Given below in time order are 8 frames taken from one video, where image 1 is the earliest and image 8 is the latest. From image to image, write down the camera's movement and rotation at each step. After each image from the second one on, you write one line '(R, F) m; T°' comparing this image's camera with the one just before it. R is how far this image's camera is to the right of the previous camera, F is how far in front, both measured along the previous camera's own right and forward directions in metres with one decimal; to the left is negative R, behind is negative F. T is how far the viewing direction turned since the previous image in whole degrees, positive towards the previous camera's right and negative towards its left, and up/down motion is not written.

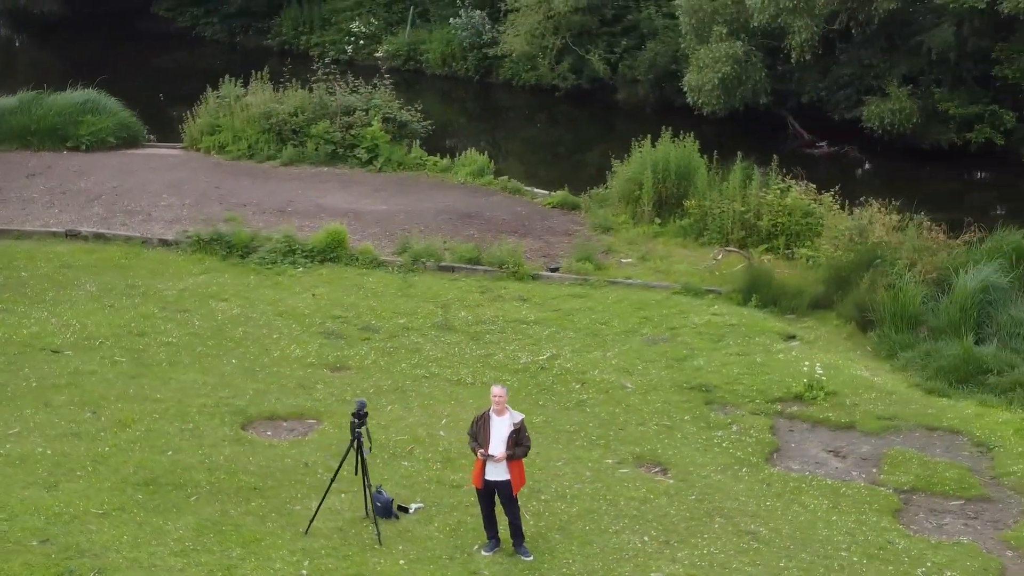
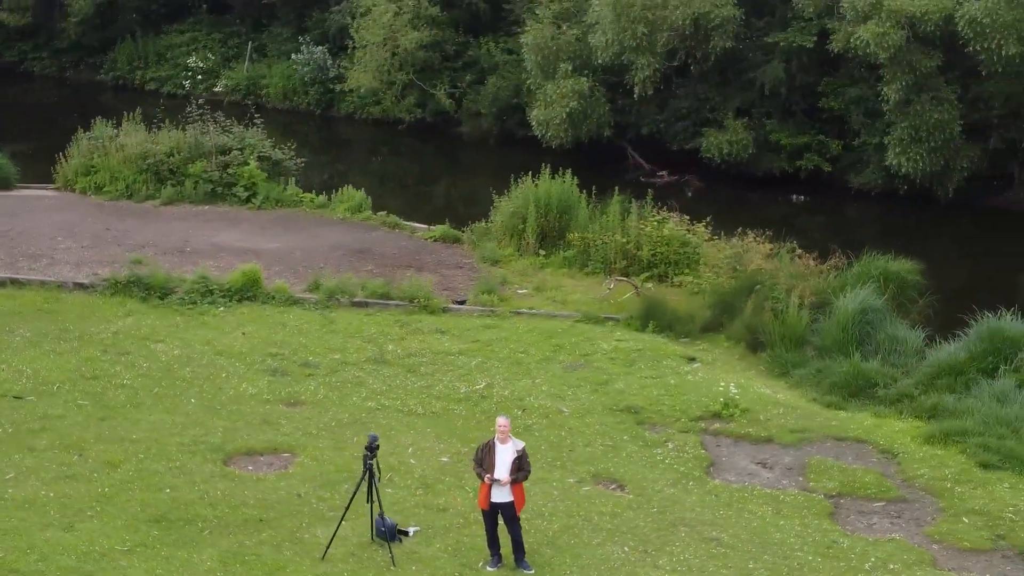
(-1.4, -0.8) m; +8°
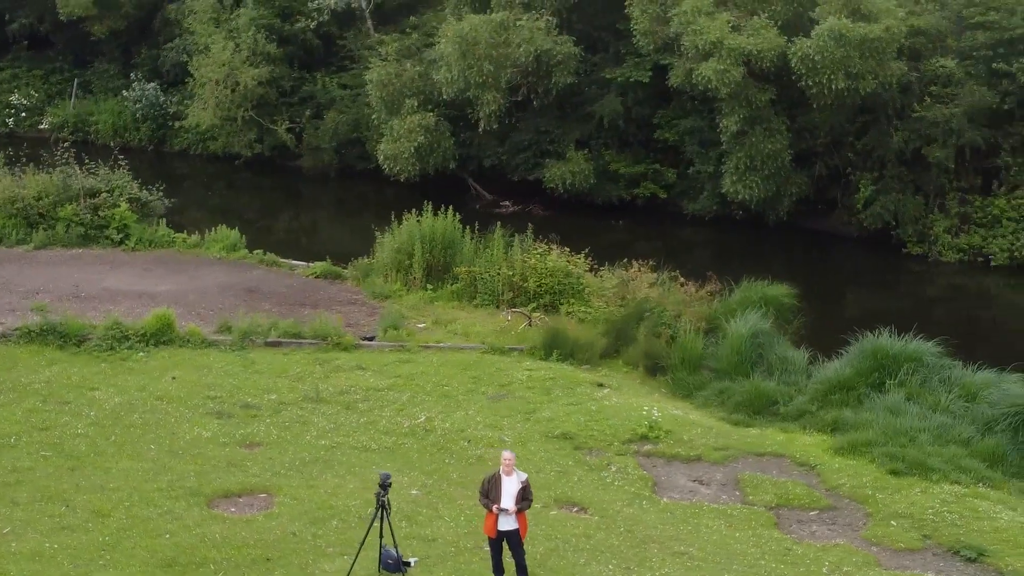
(-1.6, -0.6) m; +9°
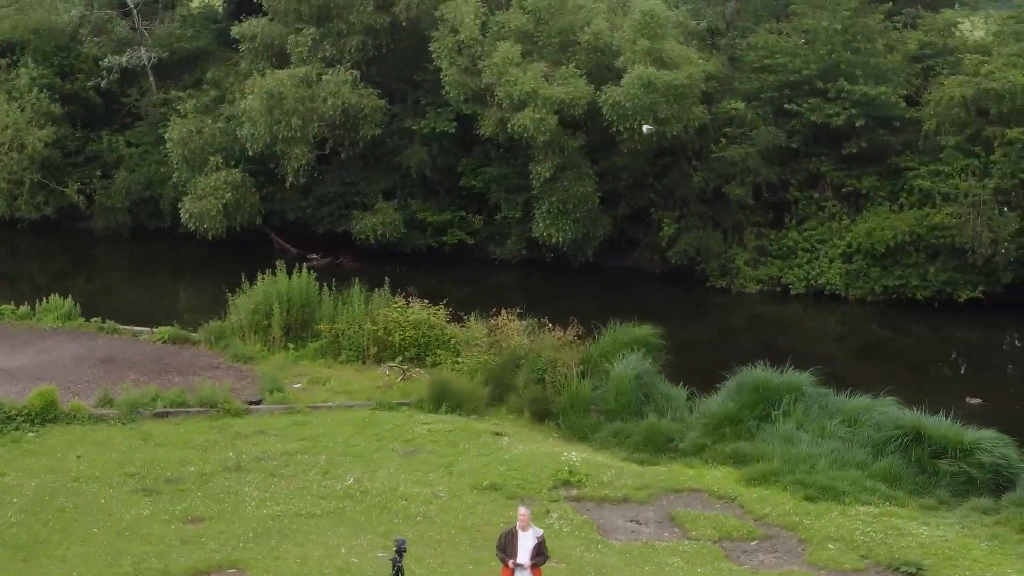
(-2.1, -0.1) m; +11°
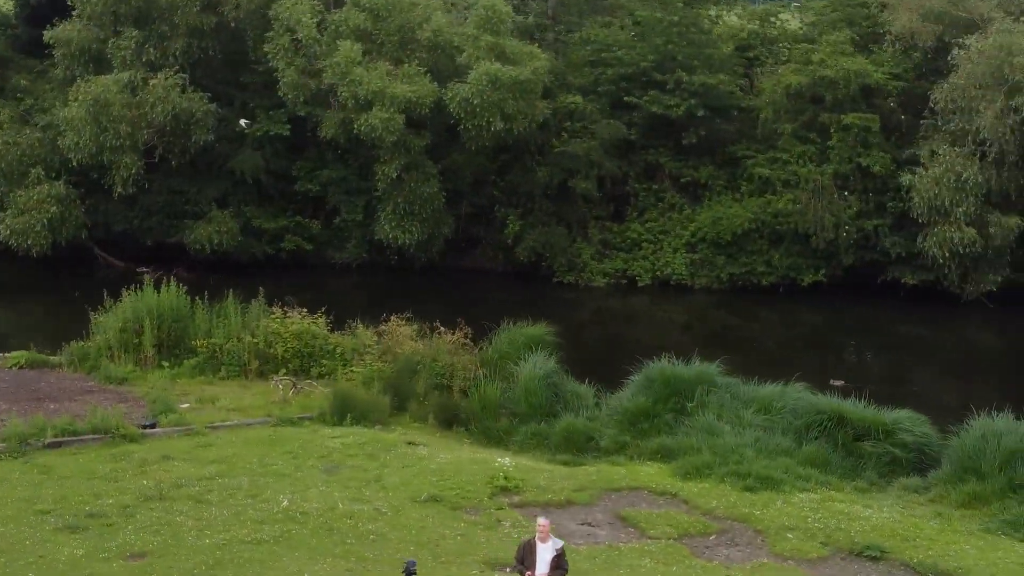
(-1.6, +0.6) m; +9°
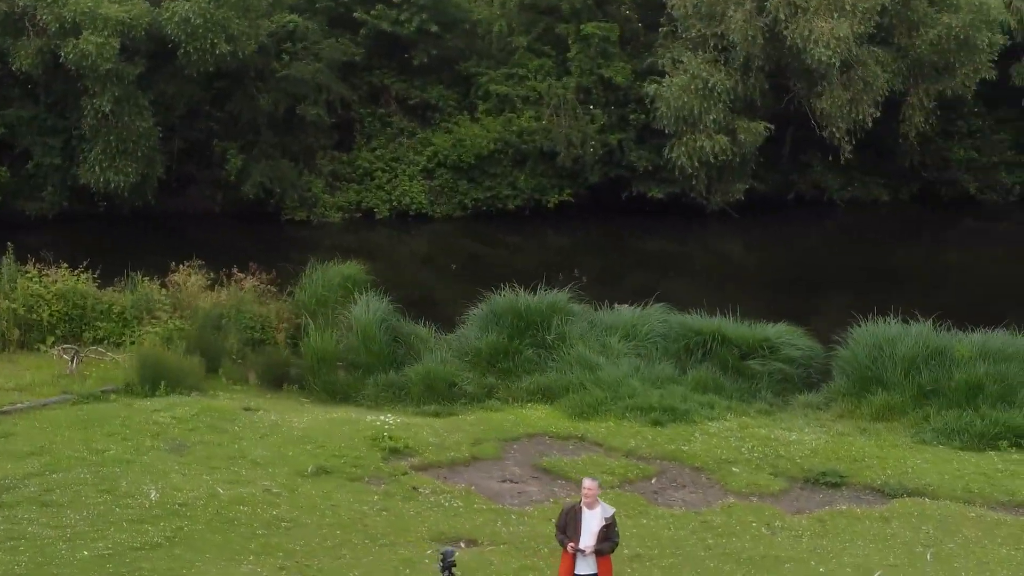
(-2.3, +2.1) m; +15°
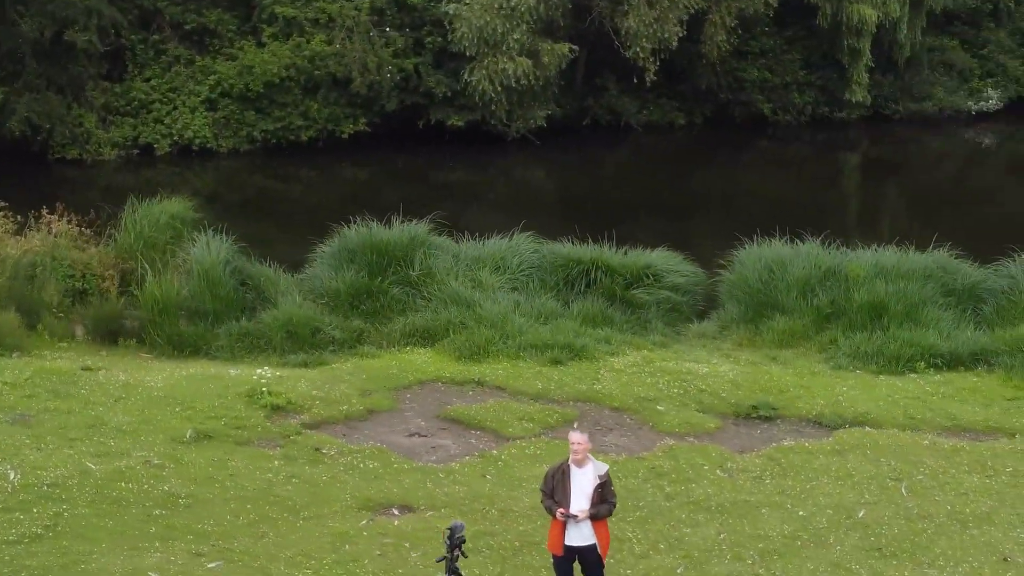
(-1.2, +1.4) m; +10°
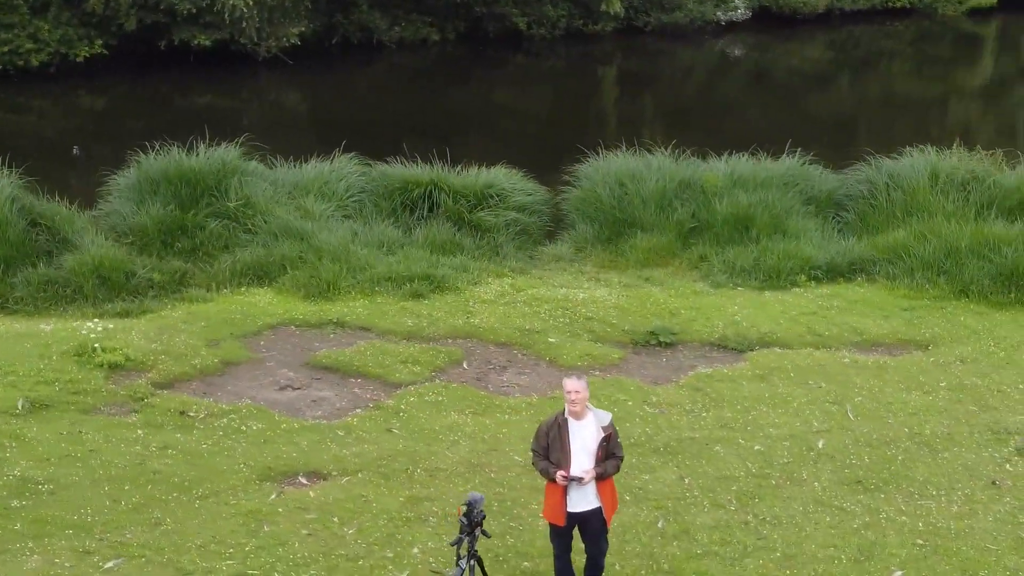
(-1.1, +1.3) m; +11°
